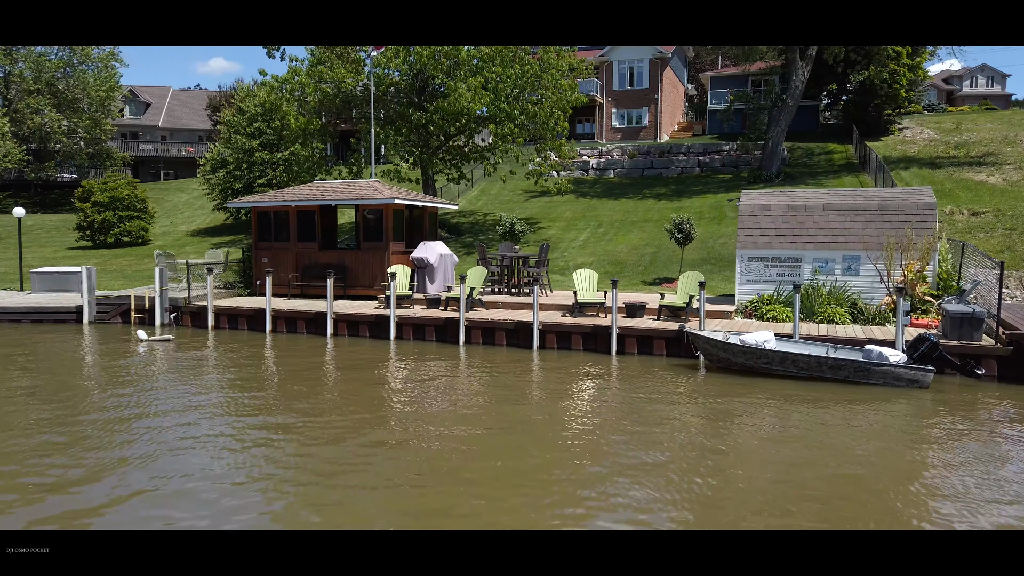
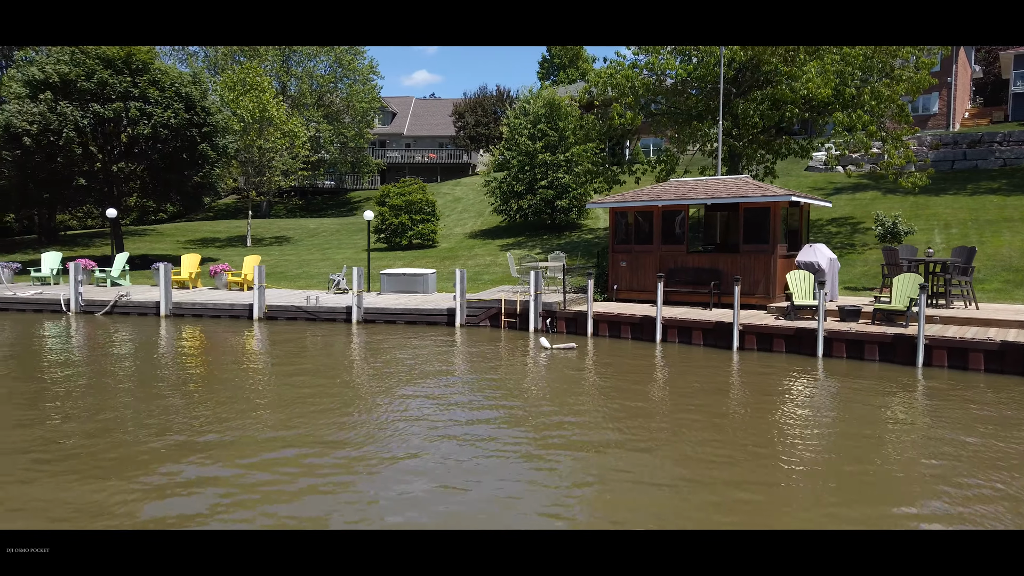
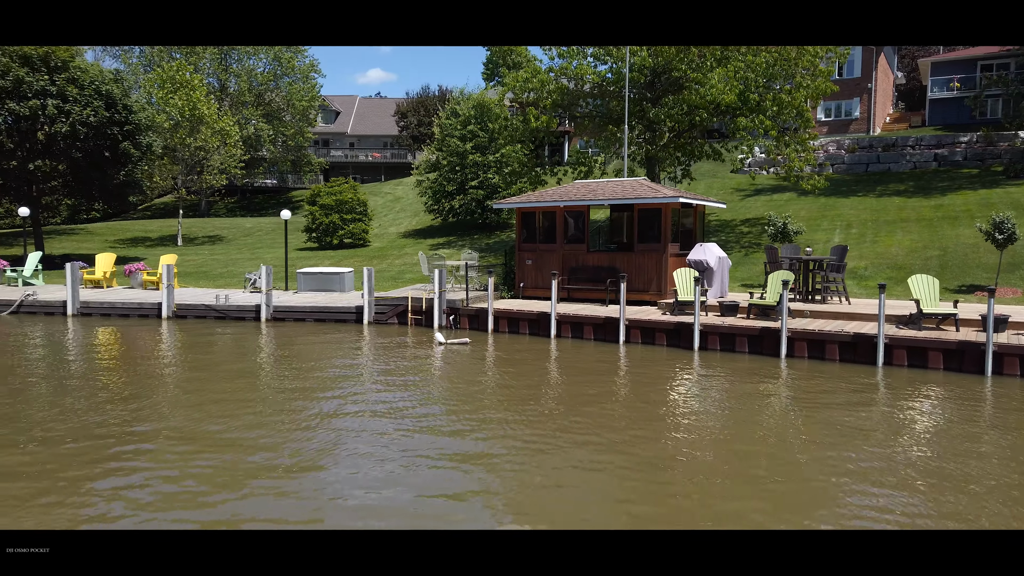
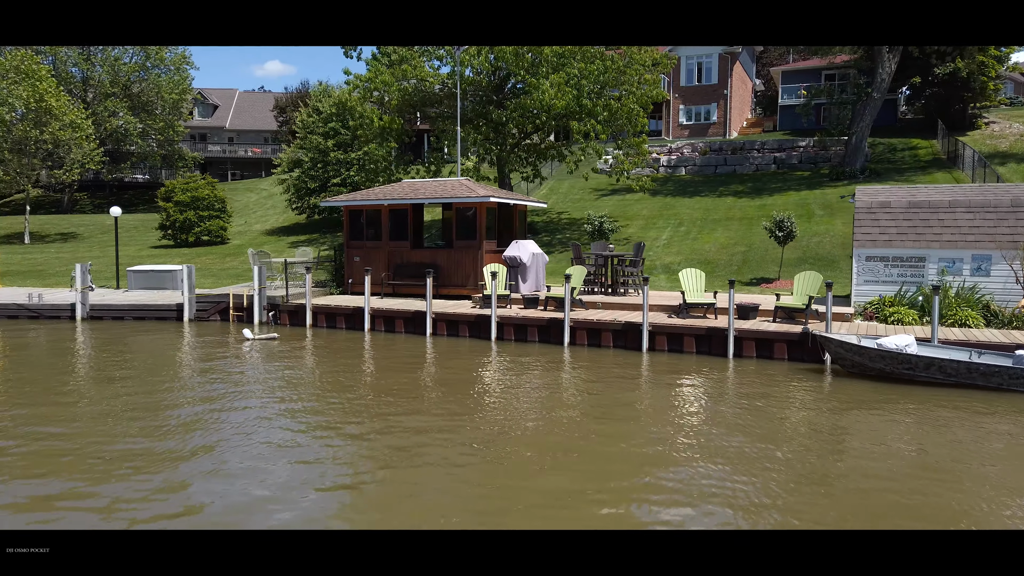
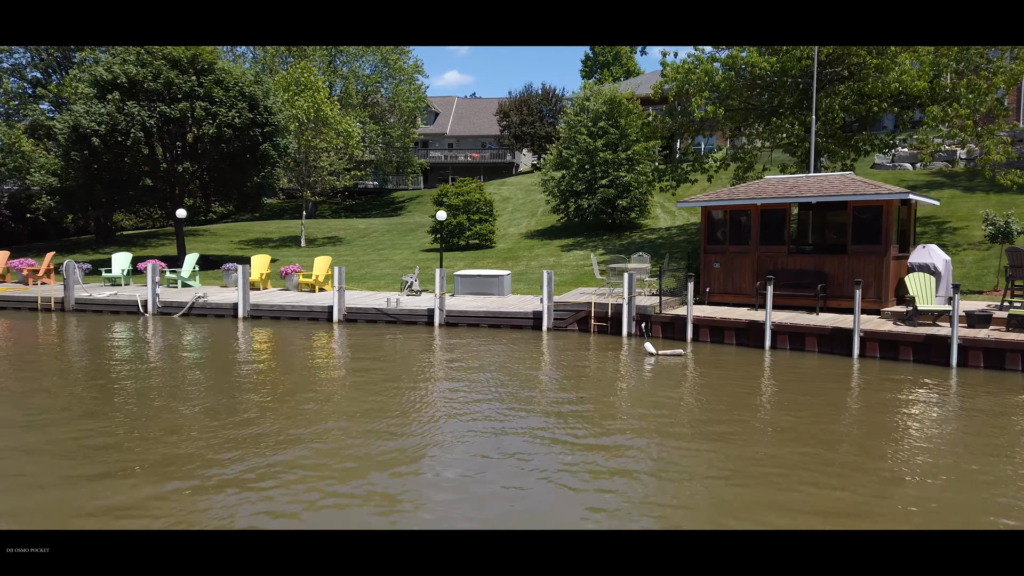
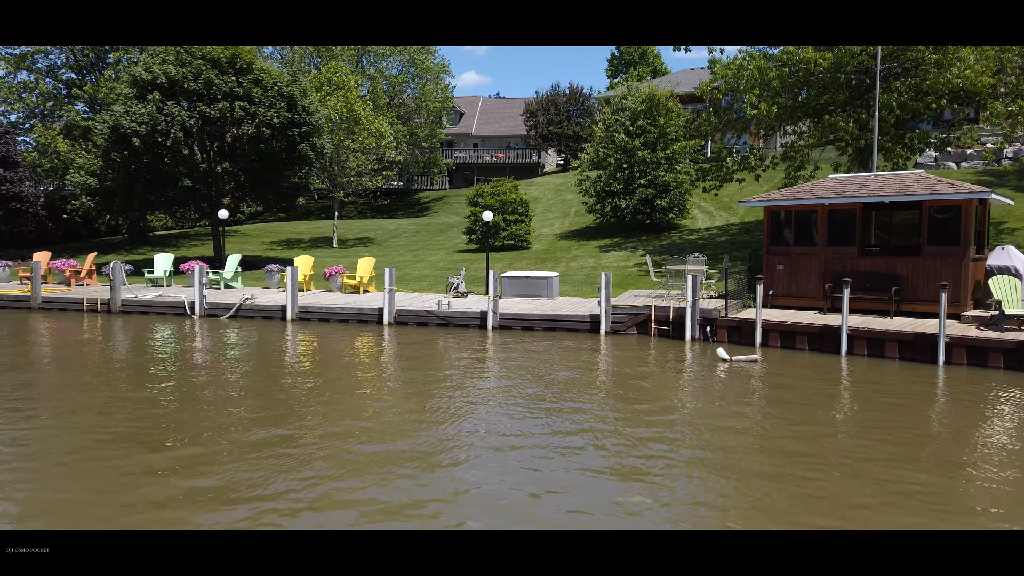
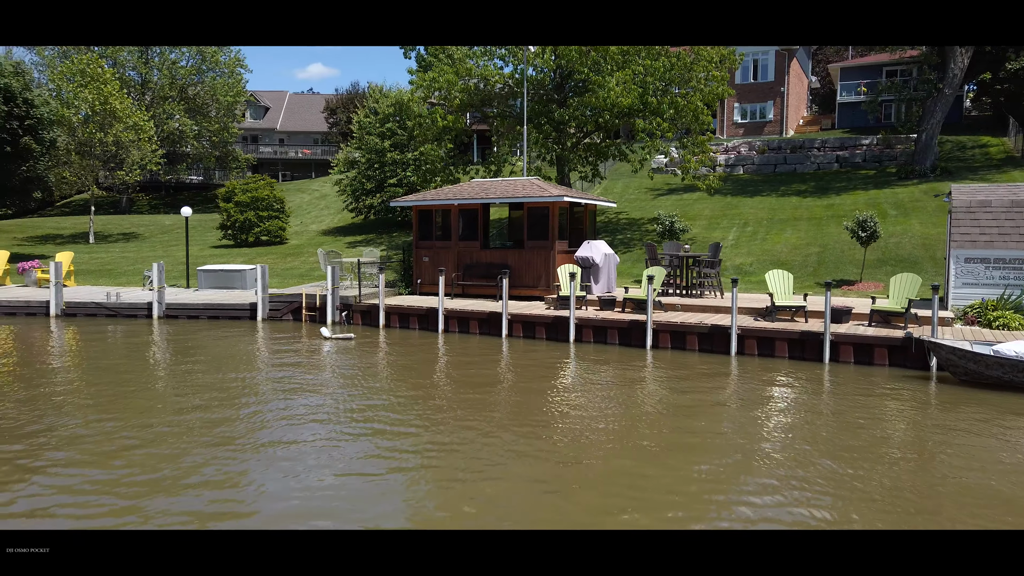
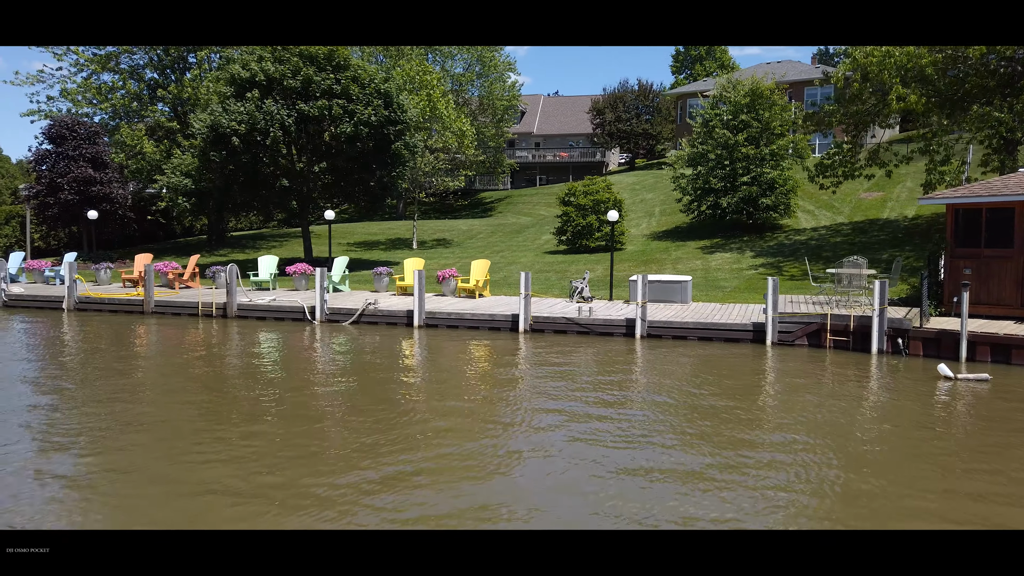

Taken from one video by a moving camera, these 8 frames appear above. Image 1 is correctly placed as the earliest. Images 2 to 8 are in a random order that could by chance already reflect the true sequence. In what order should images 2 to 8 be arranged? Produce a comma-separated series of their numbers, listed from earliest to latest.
4, 7, 3, 2, 5, 6, 8
